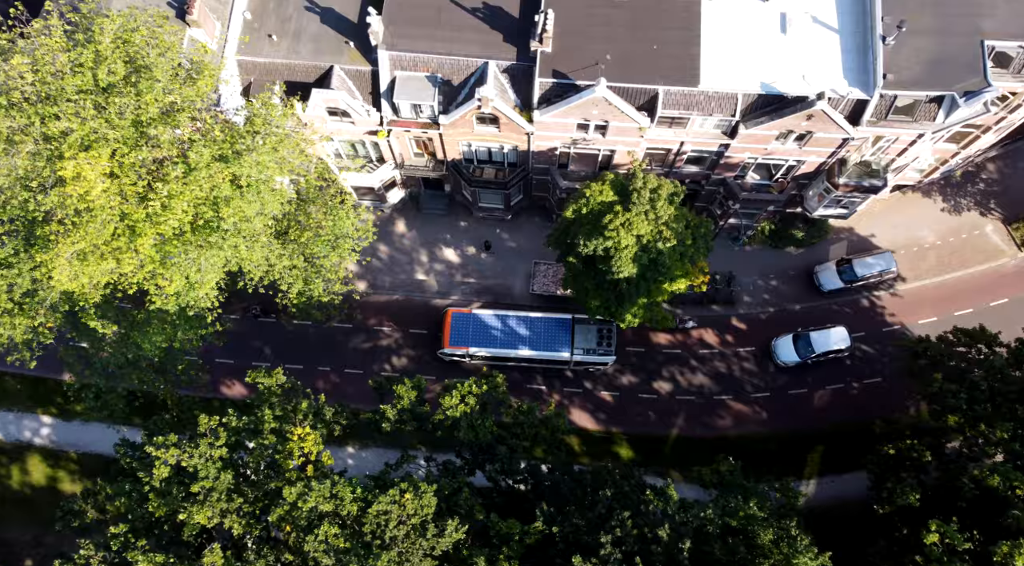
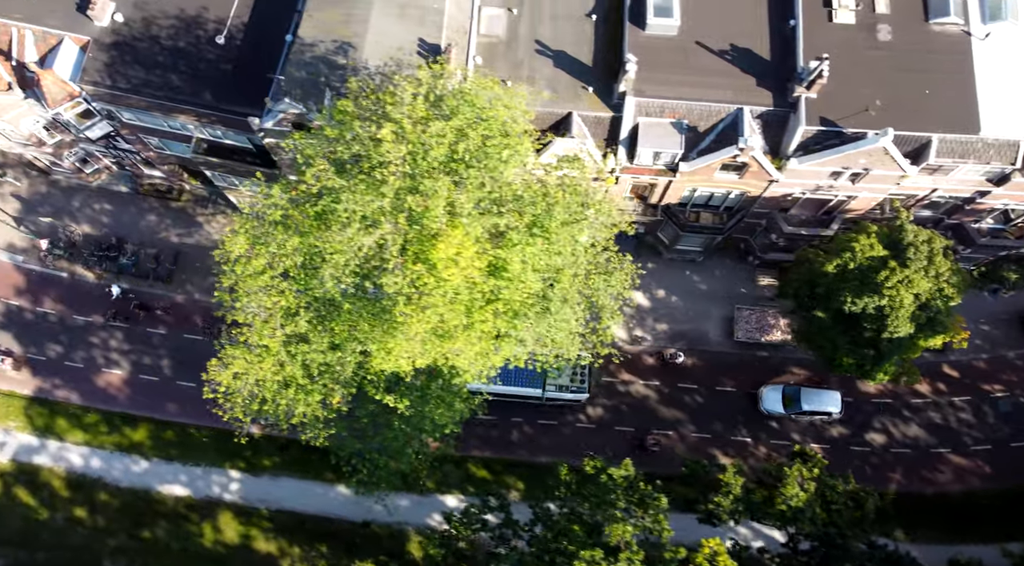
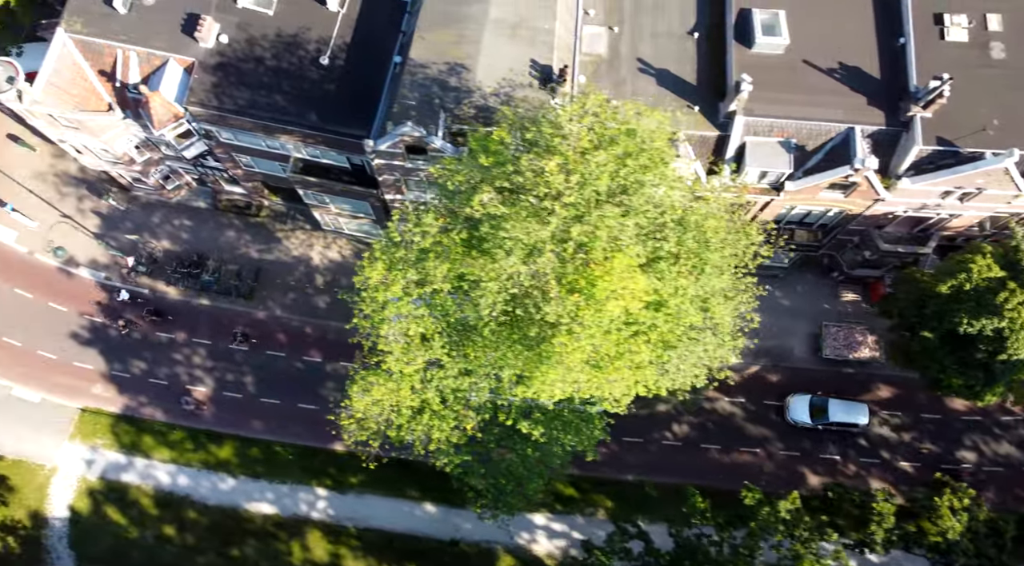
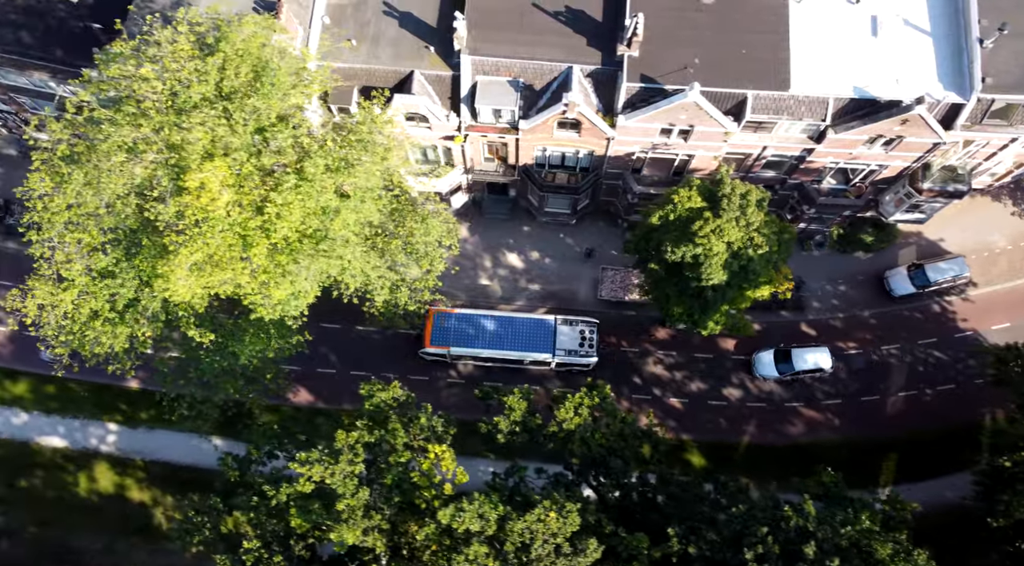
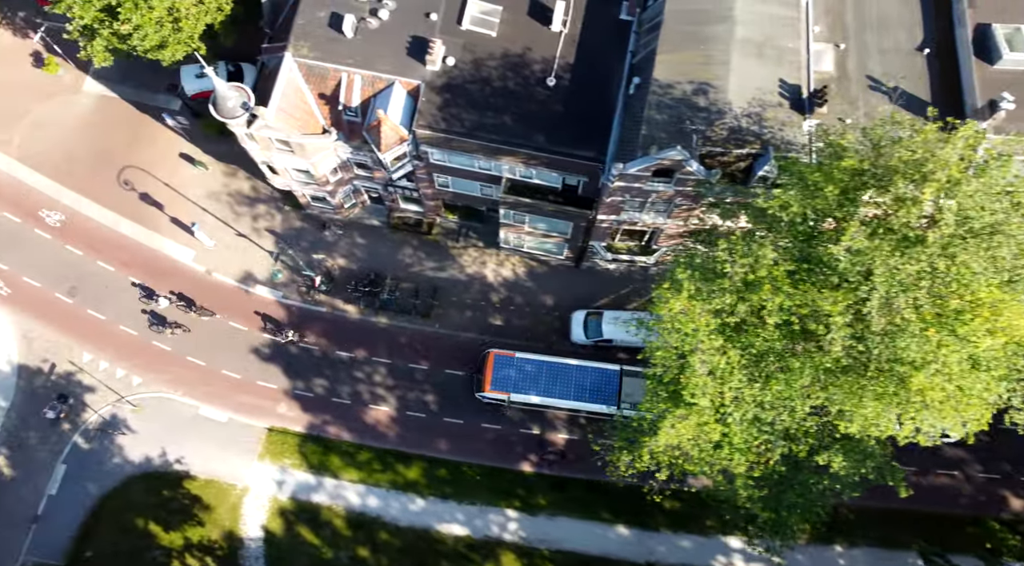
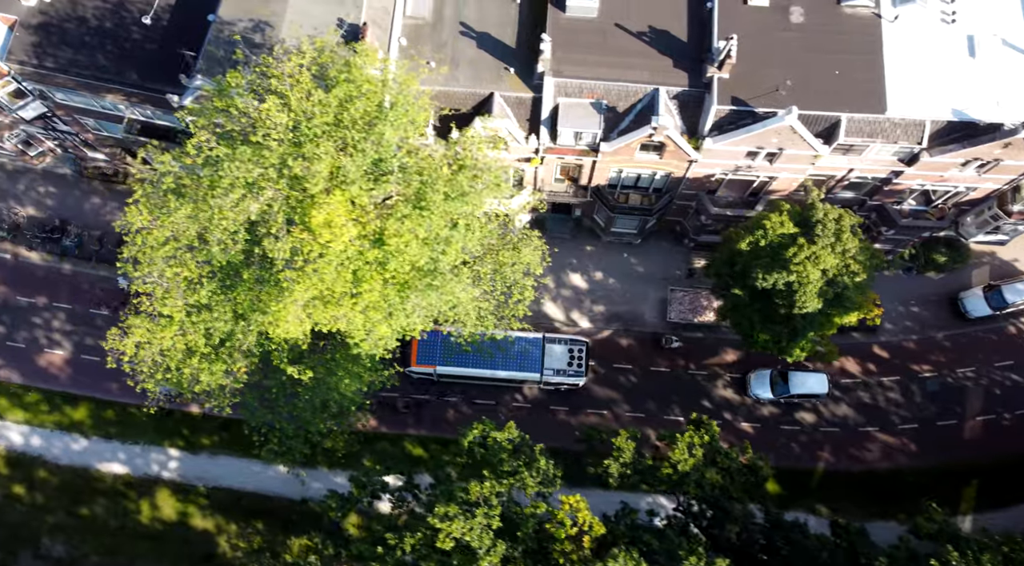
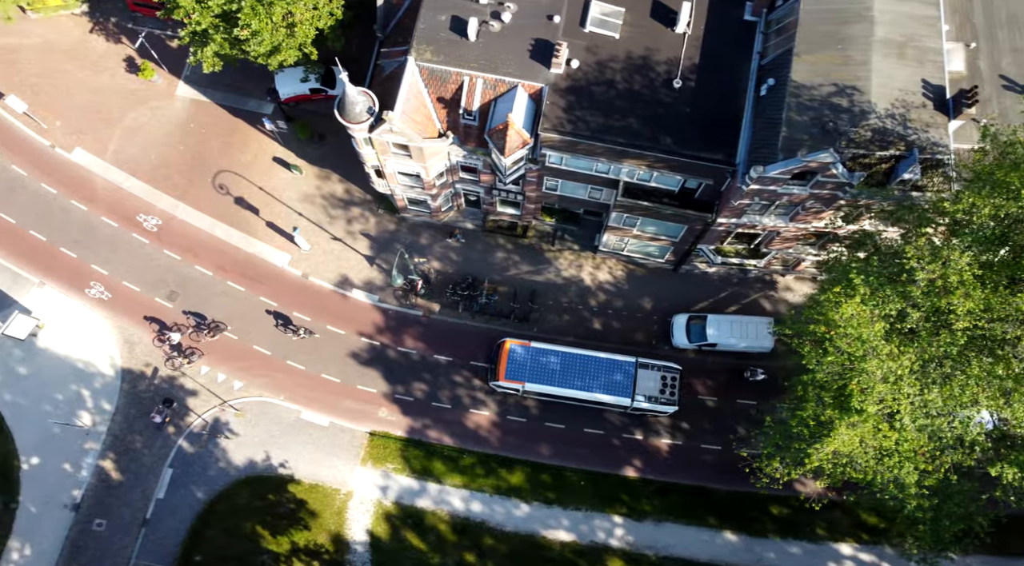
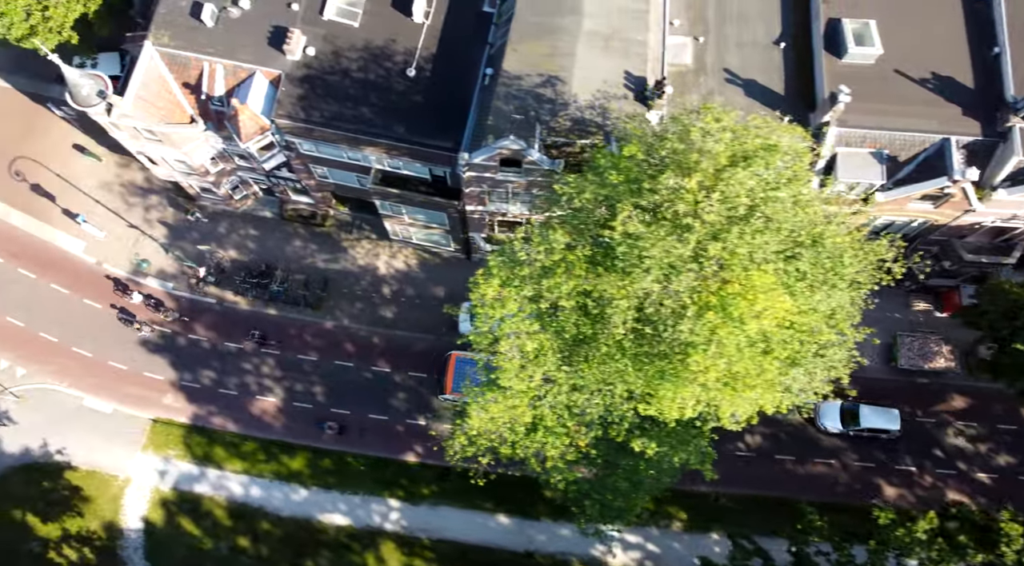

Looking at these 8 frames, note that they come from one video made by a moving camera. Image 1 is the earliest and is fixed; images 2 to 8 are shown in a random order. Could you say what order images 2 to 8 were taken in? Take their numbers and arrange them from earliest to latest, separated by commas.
4, 6, 2, 3, 8, 5, 7
